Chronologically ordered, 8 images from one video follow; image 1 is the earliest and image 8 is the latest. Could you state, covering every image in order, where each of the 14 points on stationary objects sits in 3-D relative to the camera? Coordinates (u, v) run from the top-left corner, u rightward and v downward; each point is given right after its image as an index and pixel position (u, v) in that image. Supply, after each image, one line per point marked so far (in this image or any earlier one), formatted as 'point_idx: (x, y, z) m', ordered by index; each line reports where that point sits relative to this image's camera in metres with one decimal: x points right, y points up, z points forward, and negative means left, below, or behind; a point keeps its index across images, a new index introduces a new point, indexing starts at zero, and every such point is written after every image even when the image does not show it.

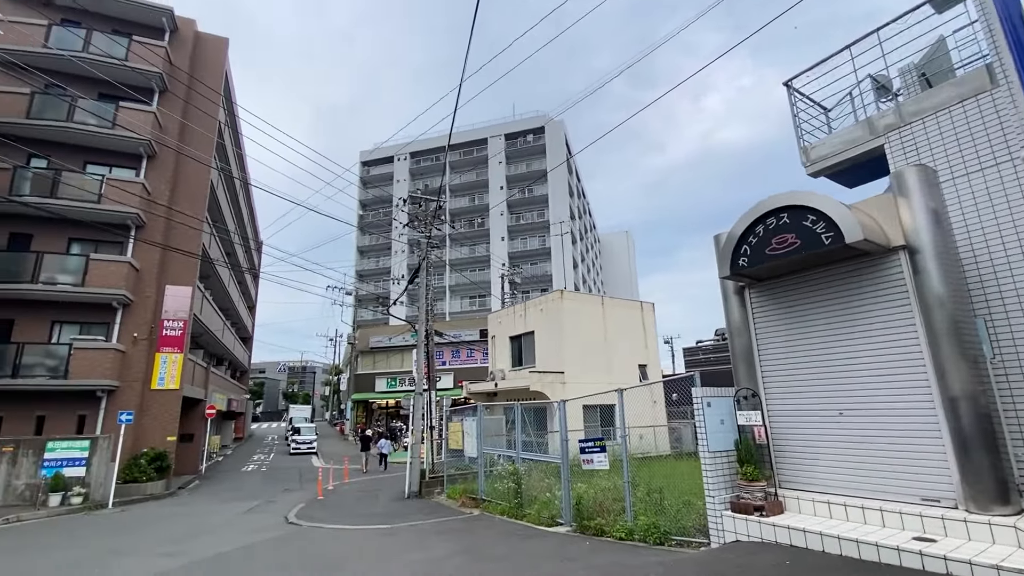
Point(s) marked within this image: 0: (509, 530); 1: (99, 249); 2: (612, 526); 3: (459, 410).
0: (-0.1, -4.2, +8.4) m
1: (-14.7, +1.4, +17.2) m
2: (+1.6, -3.8, +7.6) m
3: (-1.6, -3.7, +14.7) m
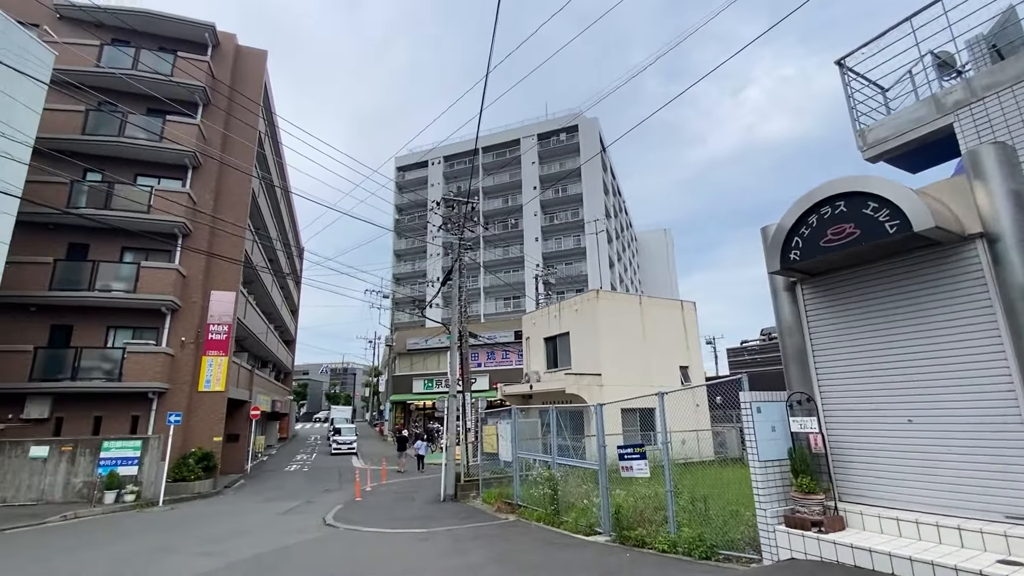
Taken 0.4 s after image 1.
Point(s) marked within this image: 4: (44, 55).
0: (+0.5, -4.2, +8.1) m
1: (-13.5, +1.2, +17.9) m
2: (+2.2, -3.7, +7.2) m
3: (-0.6, -3.8, +14.5) m
4: (-14.8, +7.4, +15.2) m
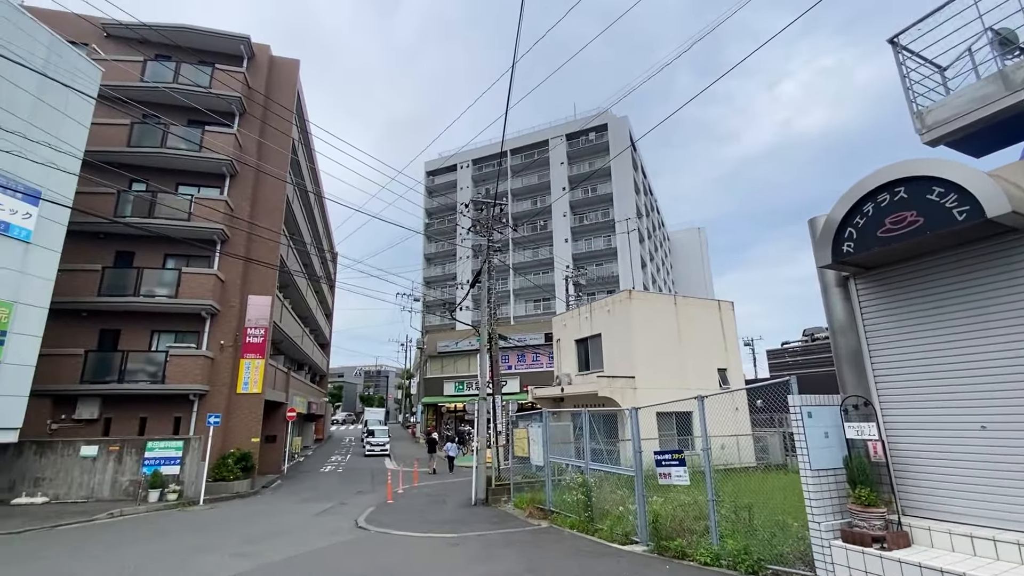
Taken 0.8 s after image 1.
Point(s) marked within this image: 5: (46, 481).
0: (+1.1, -4.2, +7.8) m
1: (-12.4, +1.0, +18.5) m
2: (+2.6, -3.7, +6.8) m
3: (+0.4, -3.8, +14.3) m
4: (-13.9, +7.2, +15.9) m
5: (-13.9, -5.8, +14.3) m
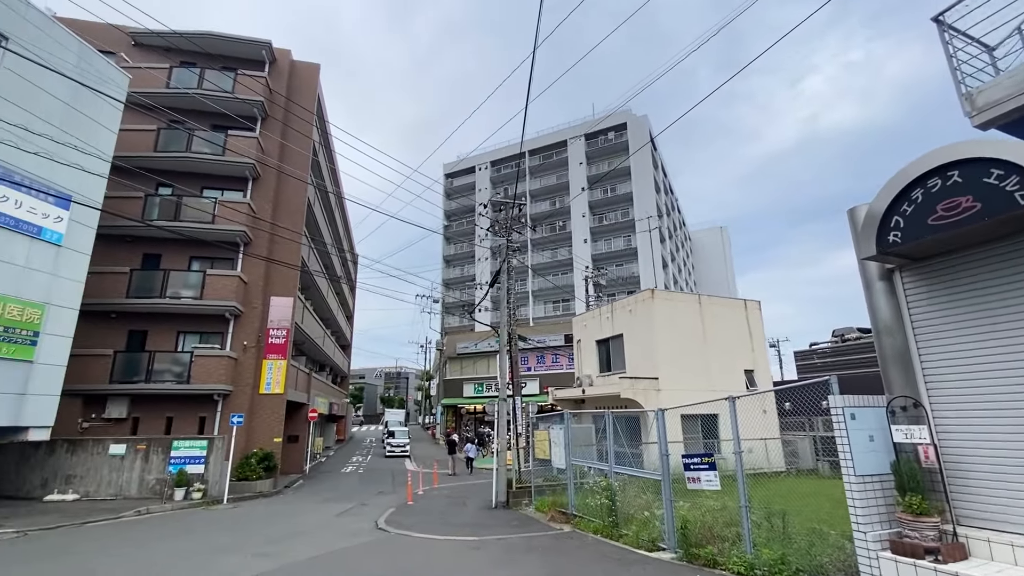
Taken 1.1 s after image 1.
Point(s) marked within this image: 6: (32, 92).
0: (+1.4, -4.2, +7.6) m
1: (-11.7, +0.9, +18.8) m
2: (+2.9, -3.6, +6.5) m
3: (+1.0, -3.8, +14.1) m
4: (-13.3, +7.1, +16.3) m
5: (-13.3, -5.8, +14.6) m
6: (-13.5, +5.5, +13.6) m
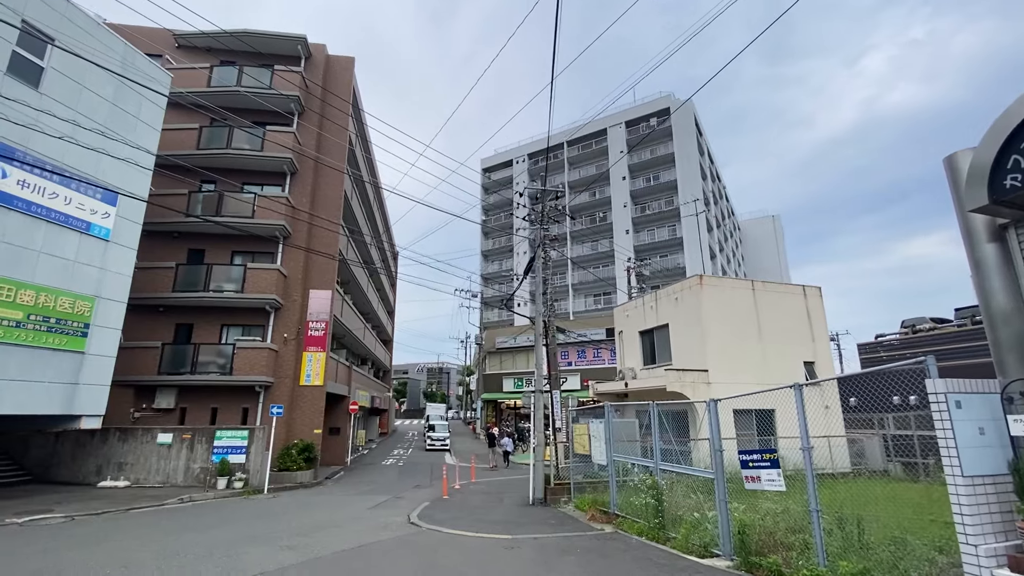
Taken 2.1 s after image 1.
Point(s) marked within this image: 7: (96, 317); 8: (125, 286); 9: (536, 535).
0: (+1.9, -3.8, +6.8) m
1: (-10.2, +1.2, +19.1) m
2: (+3.3, -3.3, +5.6) m
3: (+2.0, -3.4, +13.3) m
4: (-12.1, +7.3, +16.7) m
5: (-12.1, -5.6, +15.1) m
6: (-12.6, +5.7, +14.0) m
7: (-12.3, -0.9, +14.2) m
8: (-12.2, +0.1, +15.1) m
9: (+0.4, -4.4, +8.6) m
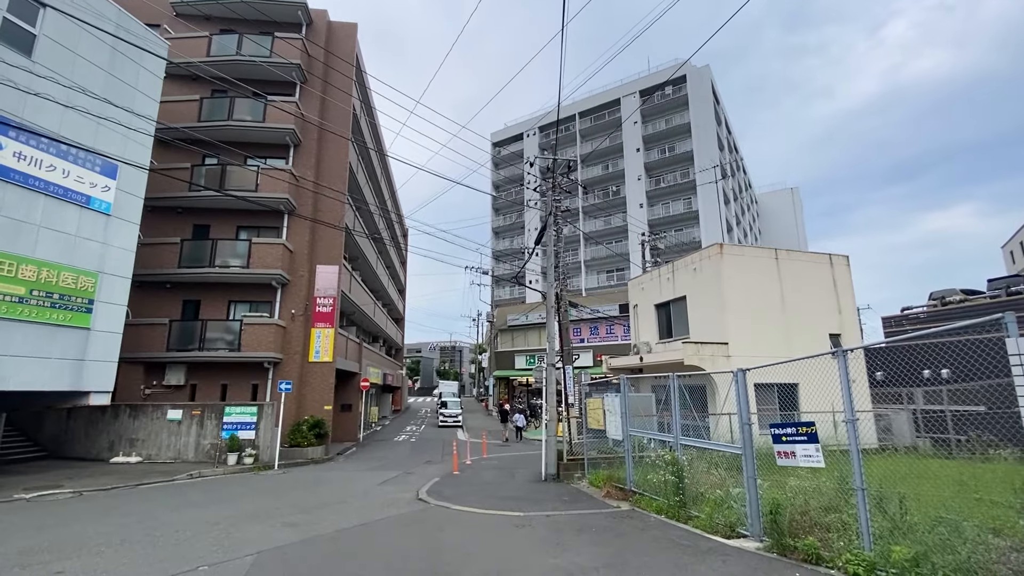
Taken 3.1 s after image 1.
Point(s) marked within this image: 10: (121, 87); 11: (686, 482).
0: (+2.1, -3.3, +6.4) m
1: (-9.8, +2.1, +18.8) m
2: (+3.4, -2.8, +5.1) m
3: (+2.3, -2.6, +12.8) m
4: (-11.8, +8.2, +16.1) m
5: (-11.7, -4.8, +15.1) m
6: (-12.3, +6.4, +13.5) m
7: (-12.0, -0.1, +14.0) m
8: (-11.8, +0.8, +14.8) m
9: (+0.6, -3.9, +8.3) m
10: (-12.0, +6.2, +14.8) m
11: (+2.8, -3.1, +7.7) m
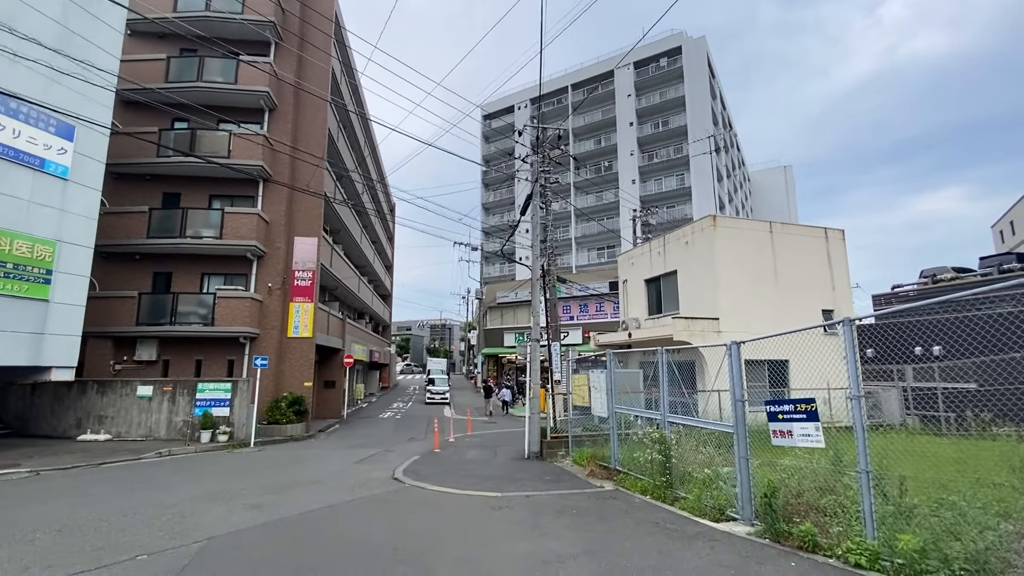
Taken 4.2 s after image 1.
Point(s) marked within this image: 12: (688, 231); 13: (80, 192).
0: (+1.8, -2.9, +6.0) m
1: (-10.3, +3.1, +17.9) m
2: (+3.1, -2.4, +4.7) m
3: (+1.9, -1.9, +12.4) m
4: (-12.2, +9.1, +14.9) m
5: (-12.2, -4.0, +14.5) m
6: (-12.7, +7.2, +12.4) m
7: (-12.4, +0.7, +13.2) m
8: (-12.3, +1.7, +14.0) m
9: (+0.3, -3.3, +7.8) m
10: (-12.4, +7.0, +13.7) m
11: (+2.4, -2.6, +7.3) m
12: (+5.3, +1.7, +14.7) m
13: (-12.3, +2.7, +13.7) m
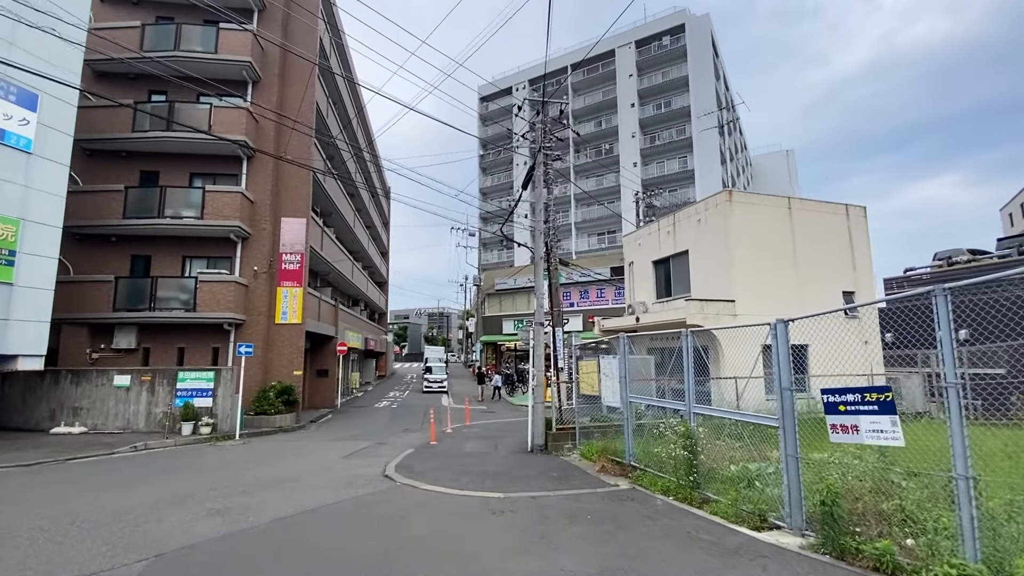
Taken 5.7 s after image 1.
0: (+1.8, -2.6, +5.1) m
1: (-10.3, +3.7, +16.8) m
2: (+3.2, -2.1, +3.9) m
3: (+1.9, -1.4, +11.6) m
4: (-12.3, +9.6, +13.7) m
5: (-12.2, -3.5, +13.6) m
6: (-12.7, +7.7, +11.3) m
7: (-12.4, +1.1, +12.2) m
8: (-12.3, +2.2, +13.0) m
9: (+0.3, -3.0, +7.0) m
10: (-12.5, +7.5, +12.6) m
11: (+2.5, -2.2, +6.4) m
12: (+5.4, +2.3, +13.8) m
13: (-12.3, +3.2, +12.7) m
